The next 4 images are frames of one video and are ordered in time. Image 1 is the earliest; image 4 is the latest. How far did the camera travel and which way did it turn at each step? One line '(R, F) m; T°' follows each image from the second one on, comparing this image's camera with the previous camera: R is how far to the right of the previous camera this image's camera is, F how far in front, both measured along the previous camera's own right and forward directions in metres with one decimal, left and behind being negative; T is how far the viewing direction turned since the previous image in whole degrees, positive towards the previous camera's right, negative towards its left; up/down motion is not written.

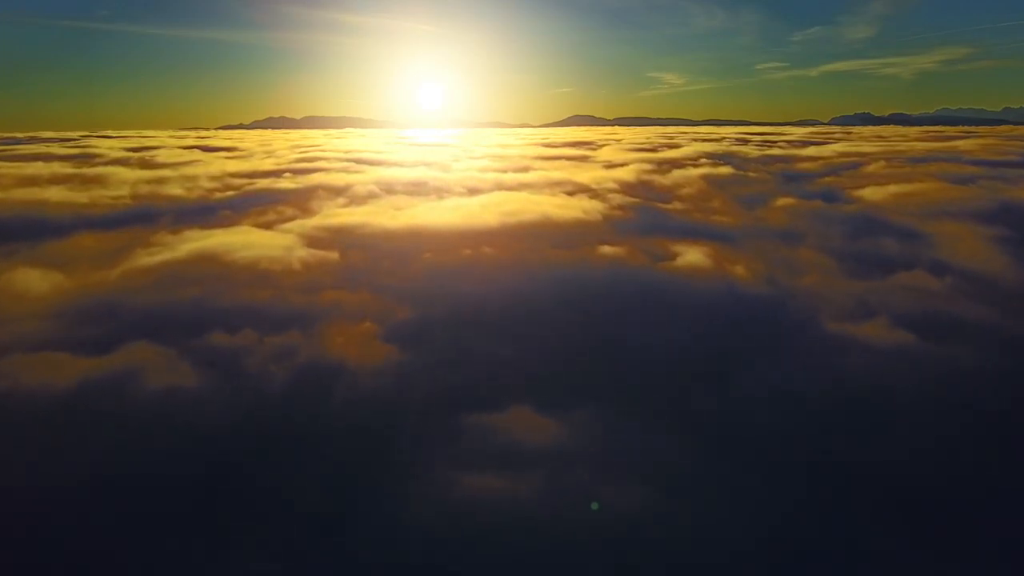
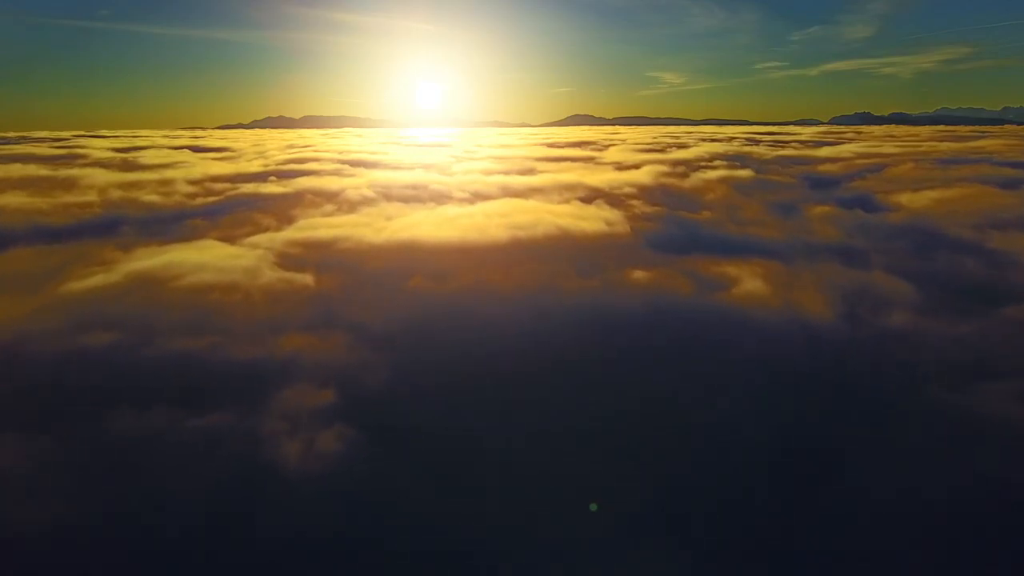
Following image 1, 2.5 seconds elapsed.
(-0.4, +4.3) m; 0°
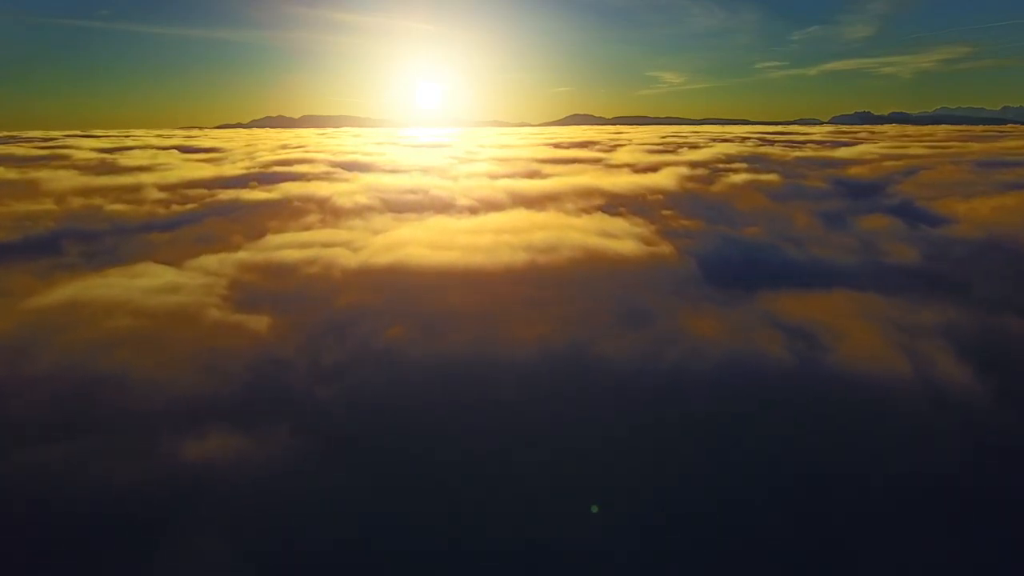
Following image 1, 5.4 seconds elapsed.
(-0.6, +4.9) m; 0°
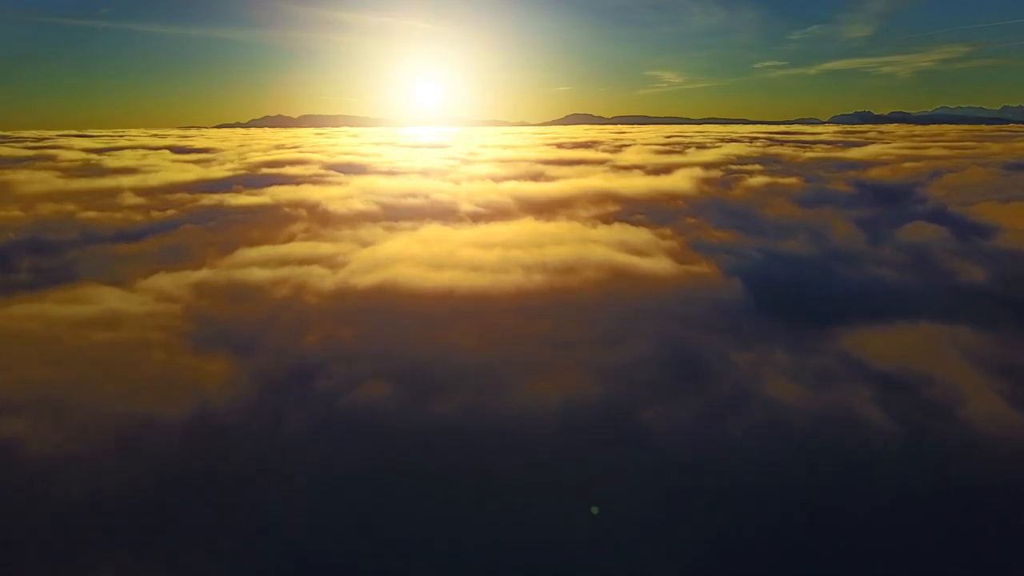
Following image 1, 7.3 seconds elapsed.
(-0.4, +3.1) m; 0°
